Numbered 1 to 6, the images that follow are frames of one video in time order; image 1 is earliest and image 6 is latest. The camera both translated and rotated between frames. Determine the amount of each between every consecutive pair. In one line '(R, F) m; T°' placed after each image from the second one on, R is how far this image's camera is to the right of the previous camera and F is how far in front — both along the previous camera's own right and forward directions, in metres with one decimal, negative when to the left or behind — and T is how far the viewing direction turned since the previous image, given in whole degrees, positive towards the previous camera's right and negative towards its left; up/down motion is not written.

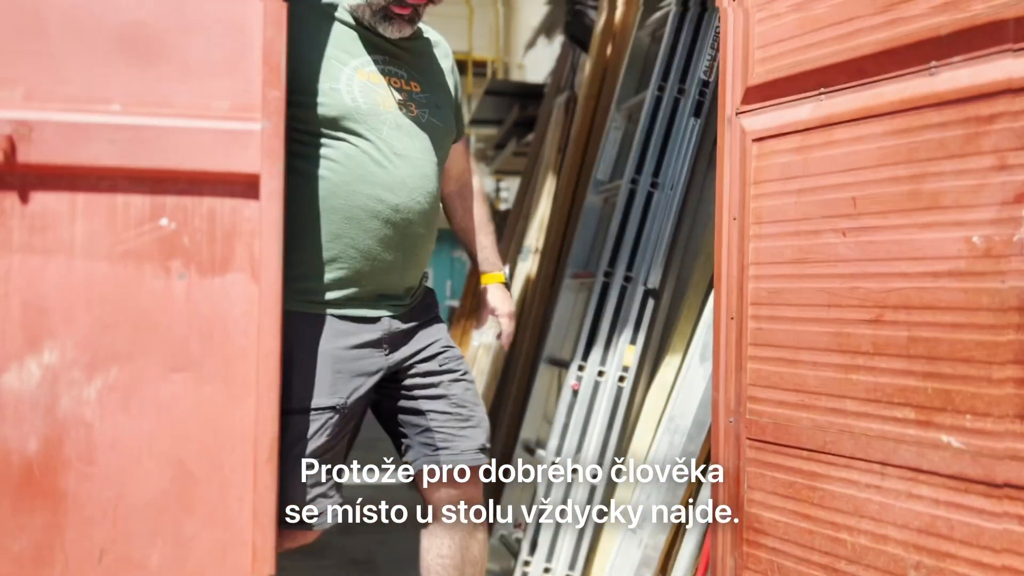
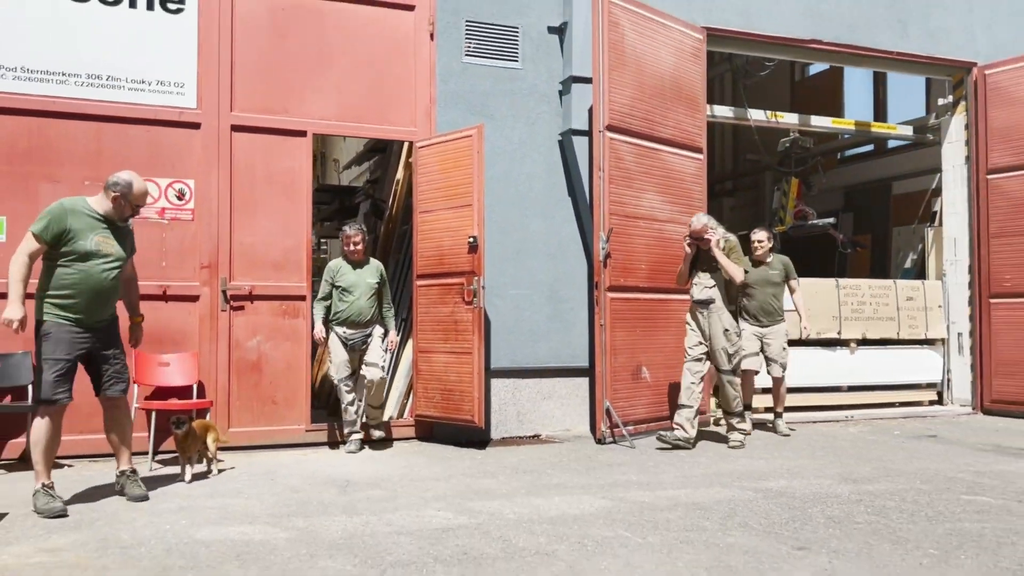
(-0.4, -5.2) m; +13°
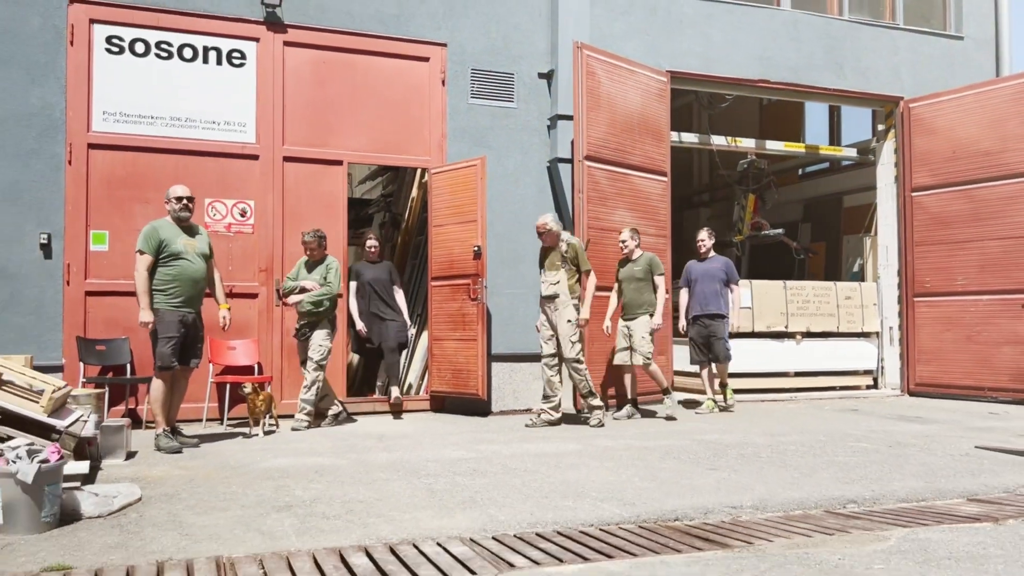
(0.0, -1.6) m; 0°
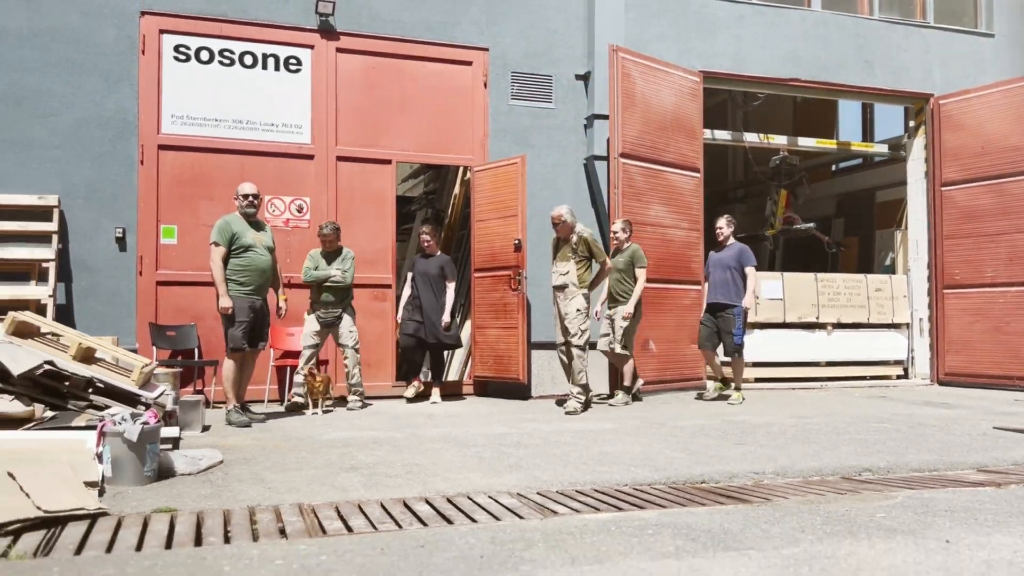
(0.0, -0.5) m; -2°
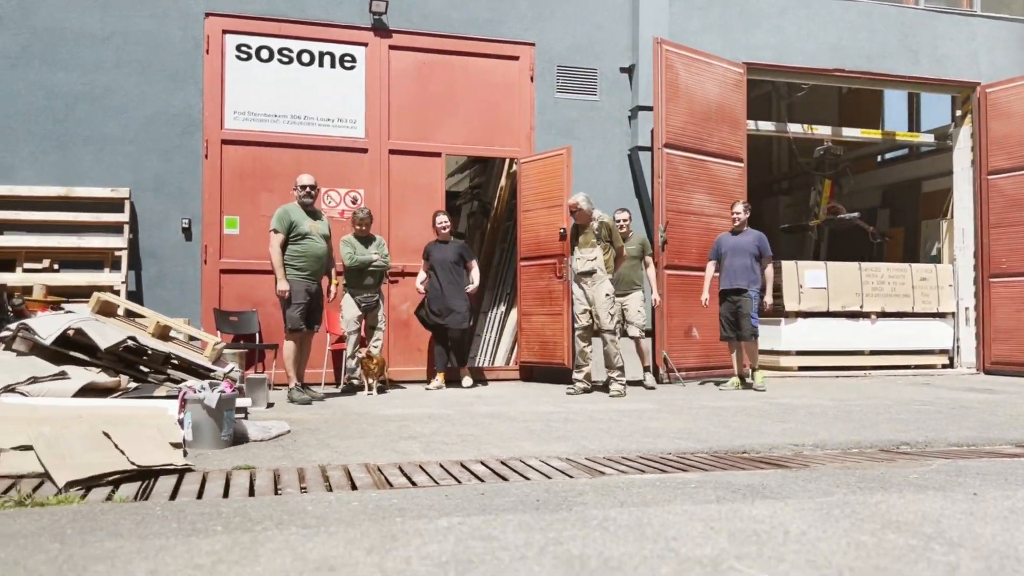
(0.0, -0.3) m; -3°
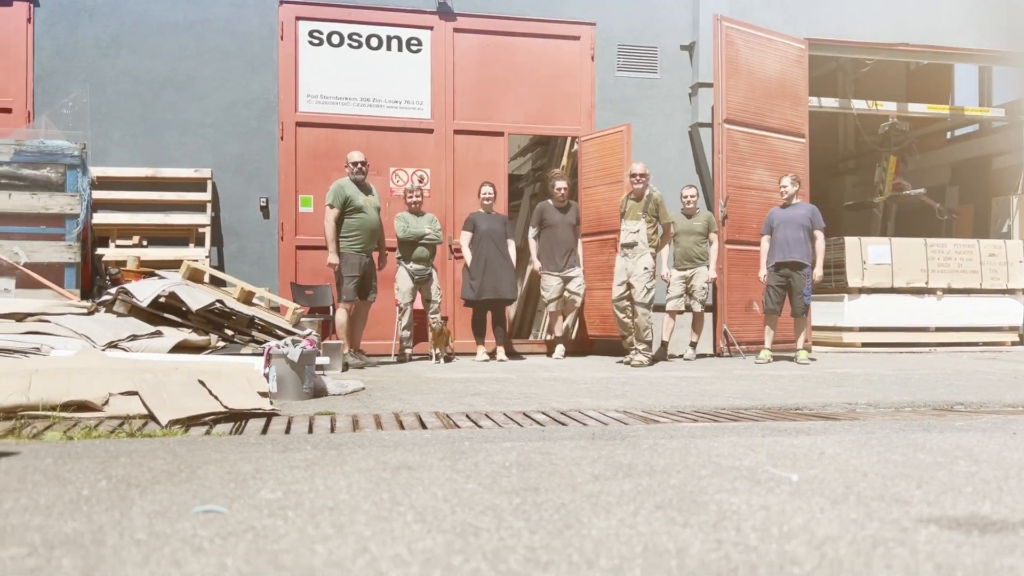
(0.0, -0.3) m; -4°
